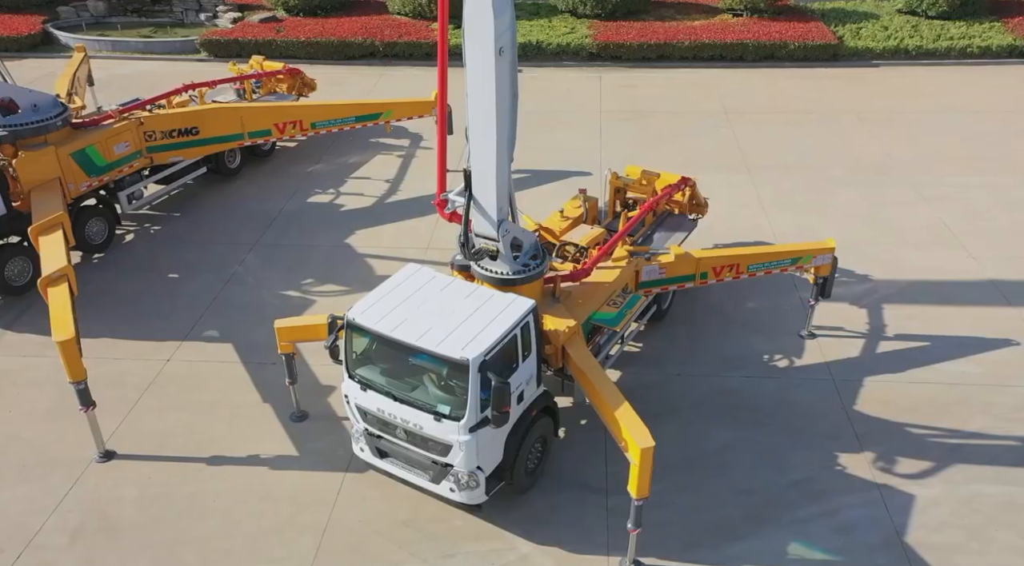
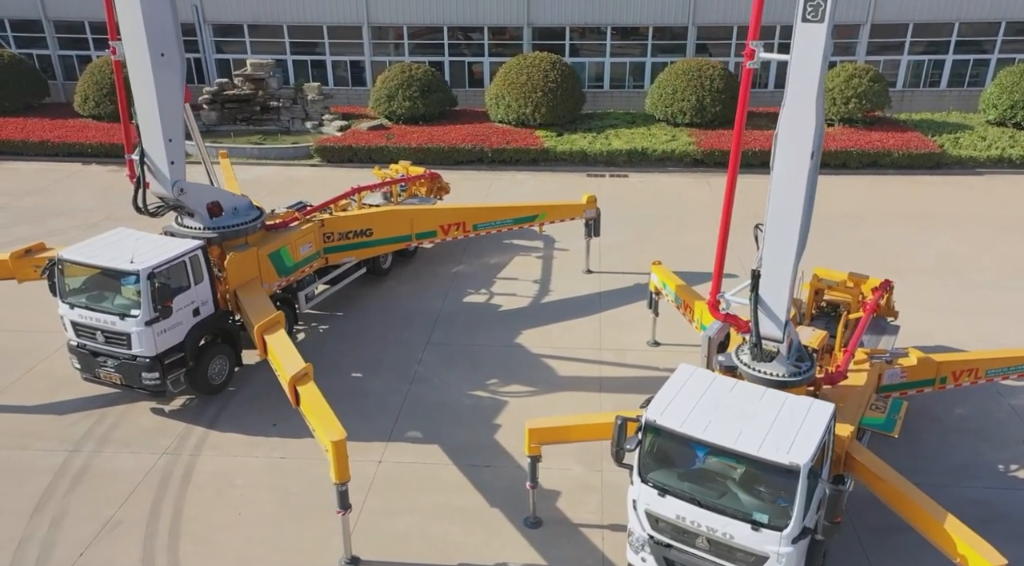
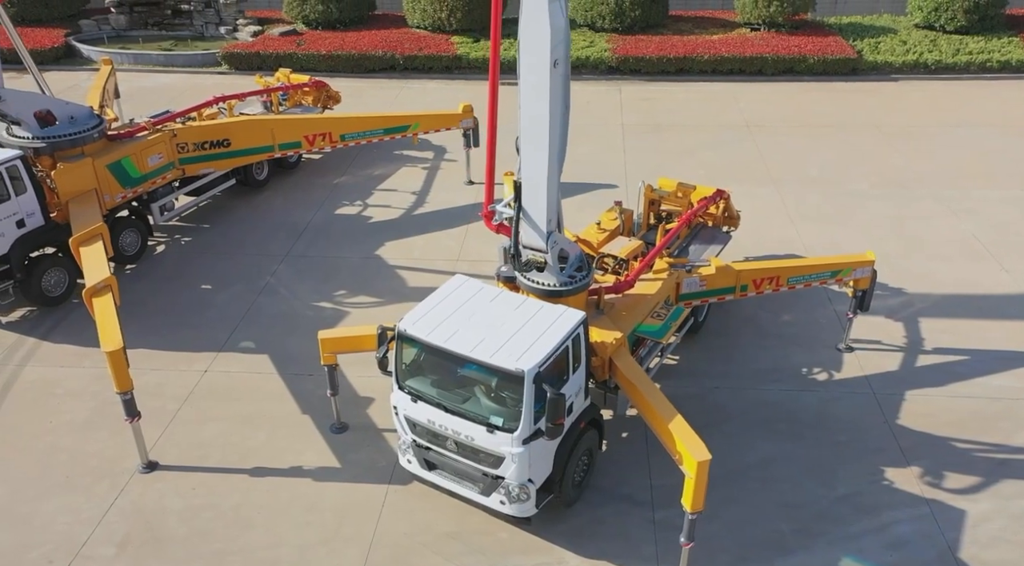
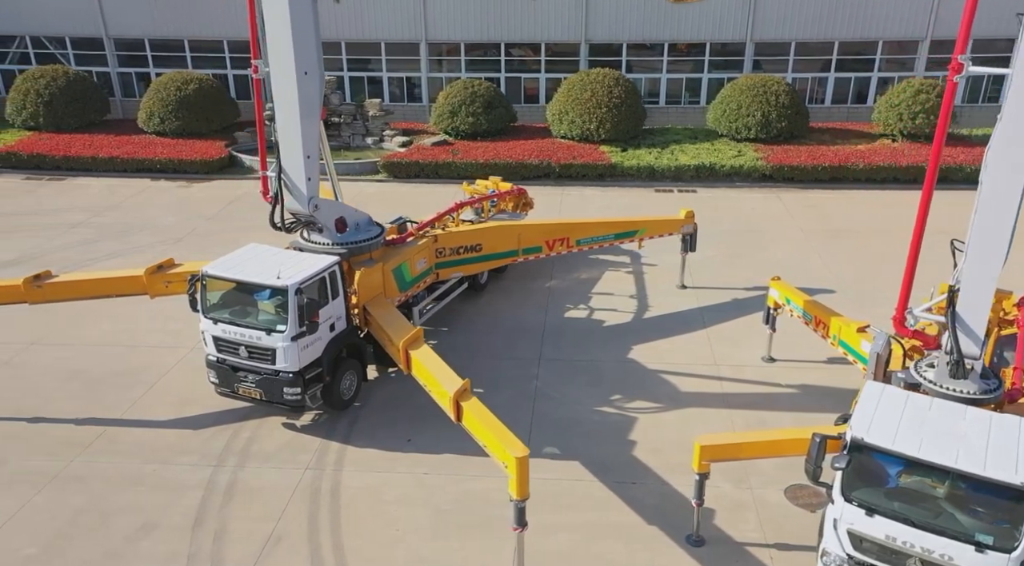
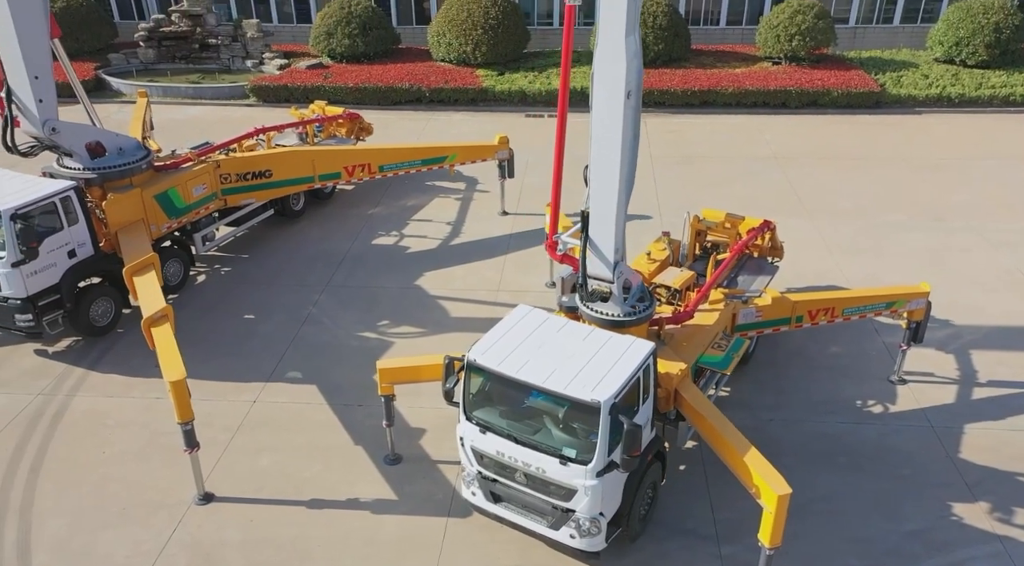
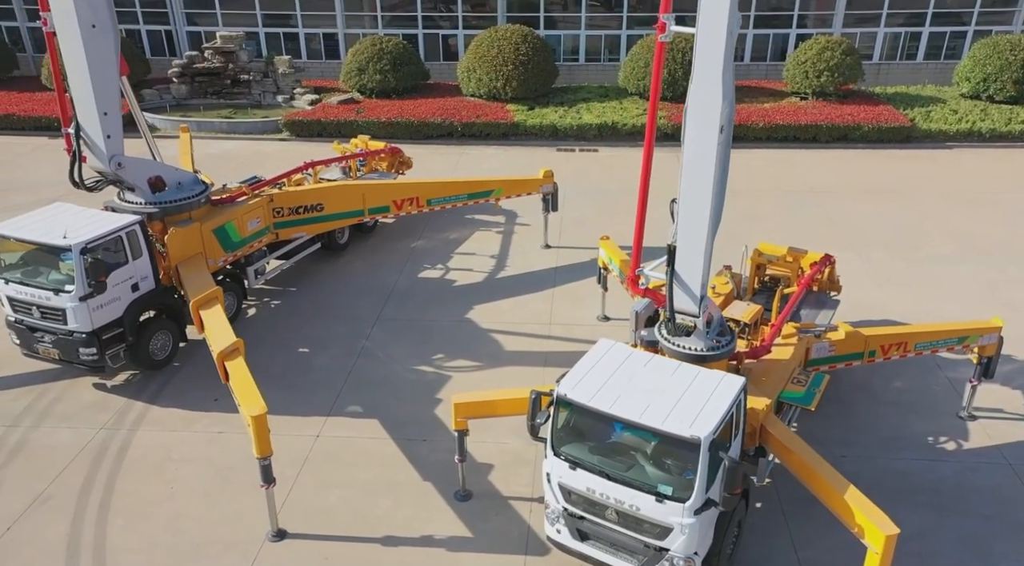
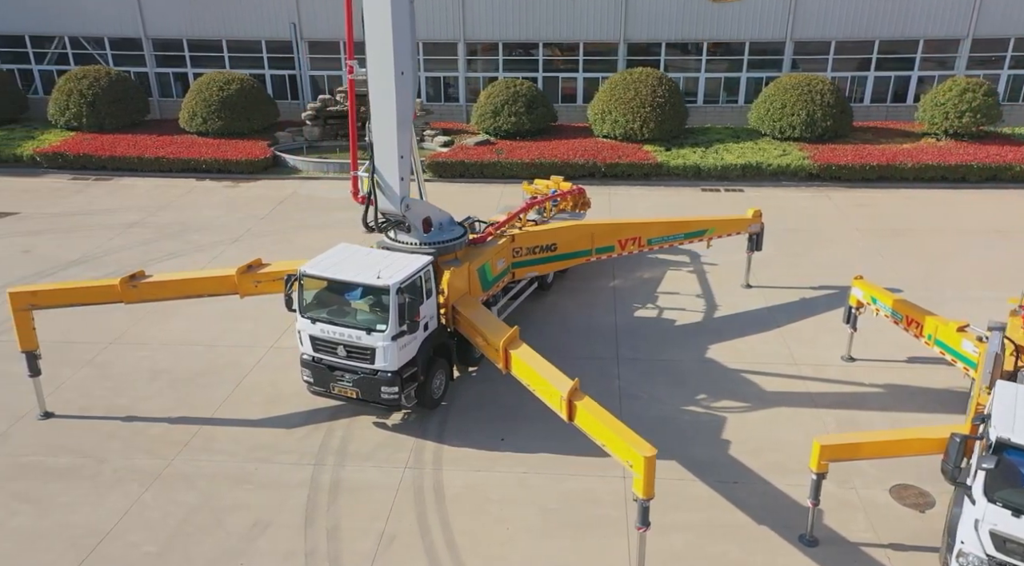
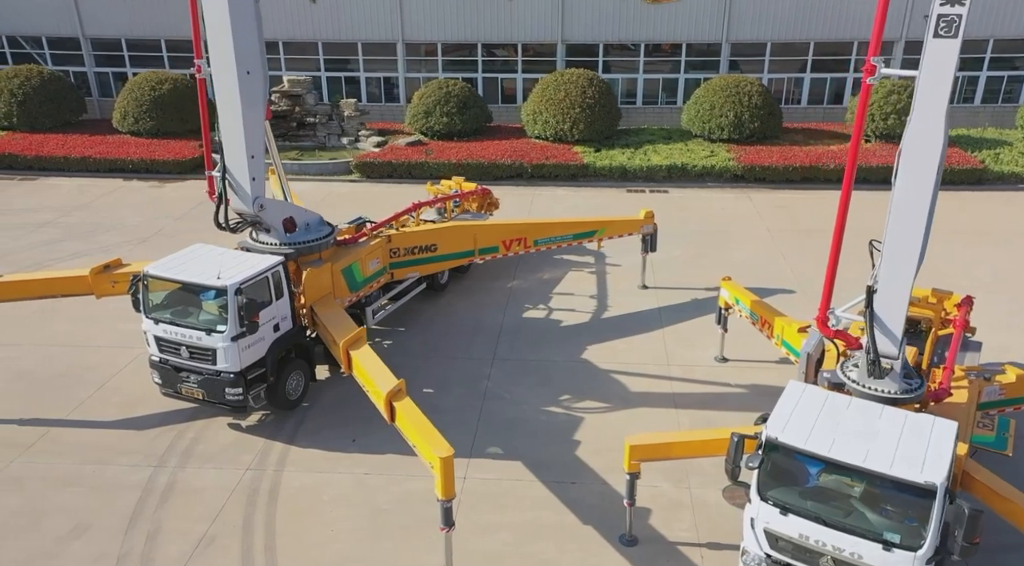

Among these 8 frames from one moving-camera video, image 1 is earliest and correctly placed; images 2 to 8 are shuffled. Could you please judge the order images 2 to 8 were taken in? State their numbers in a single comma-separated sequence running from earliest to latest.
3, 5, 6, 2, 8, 4, 7
